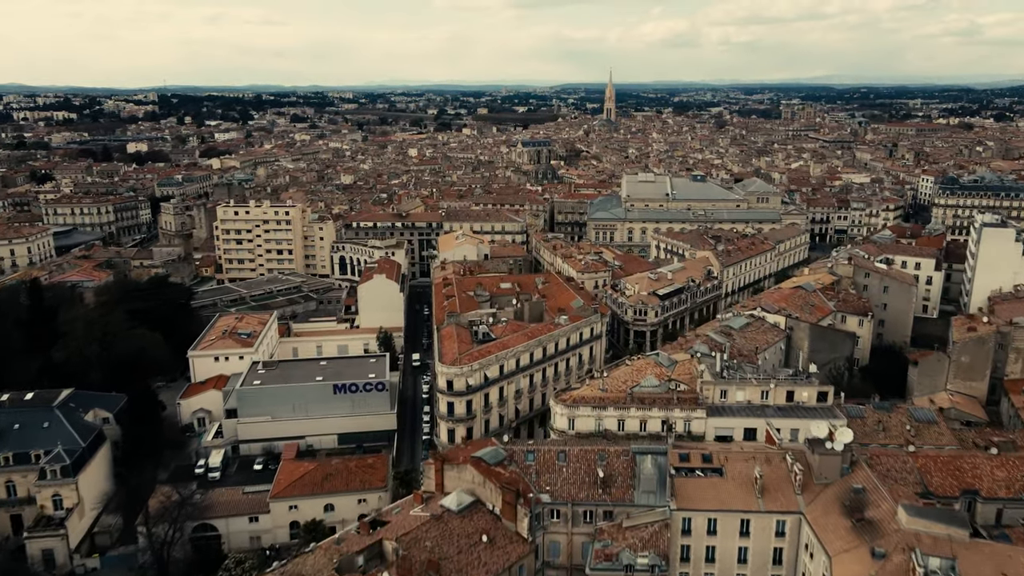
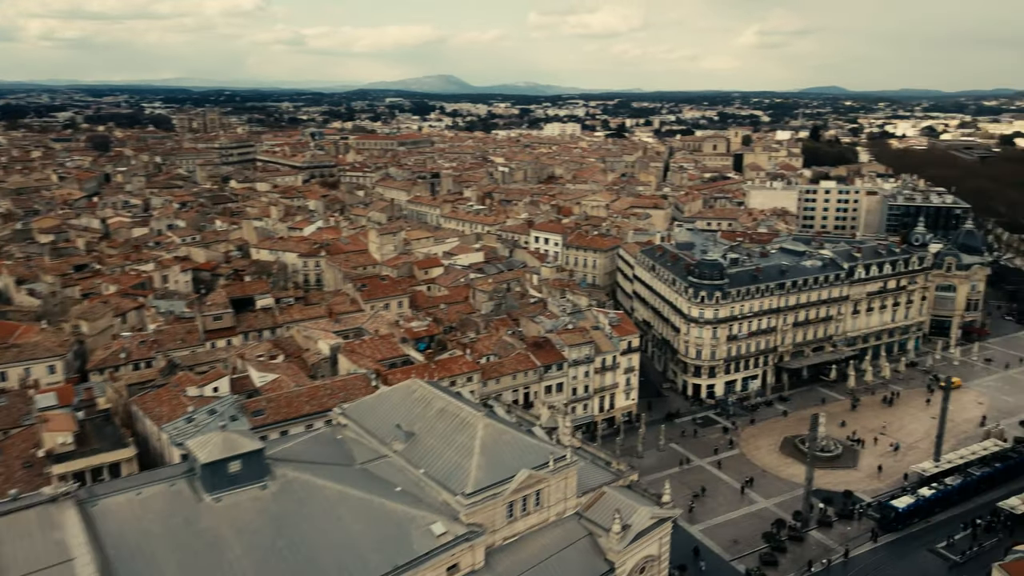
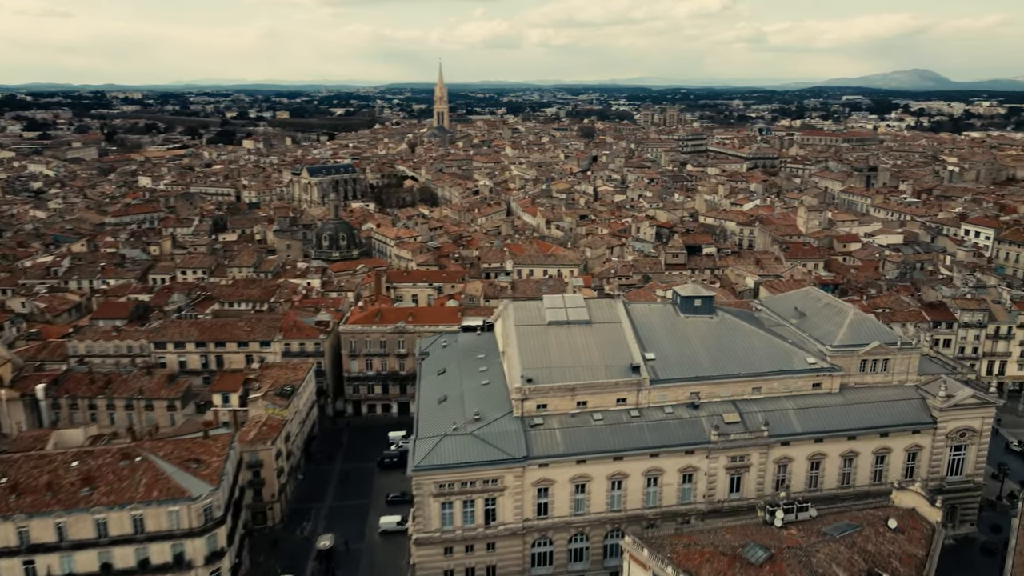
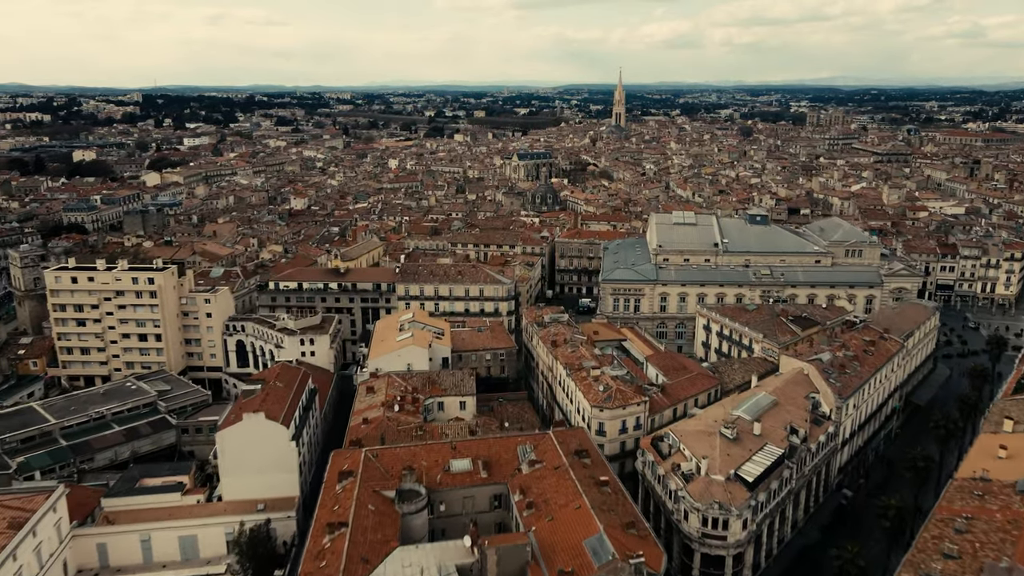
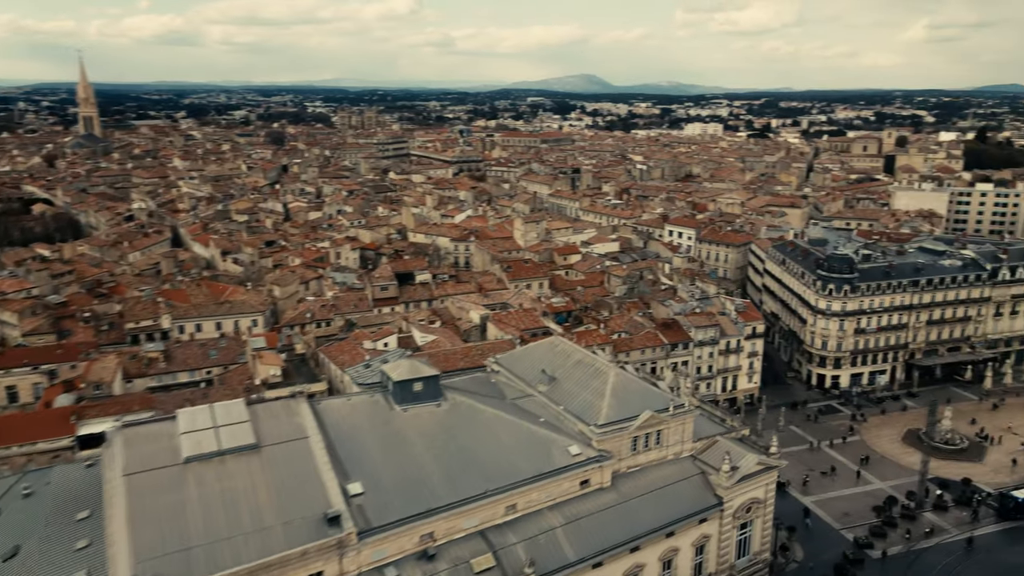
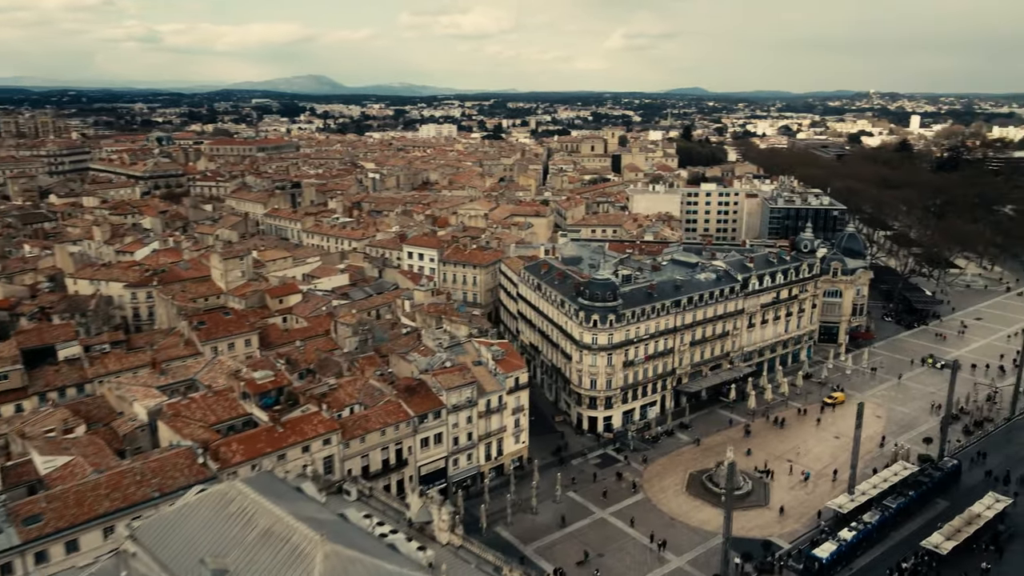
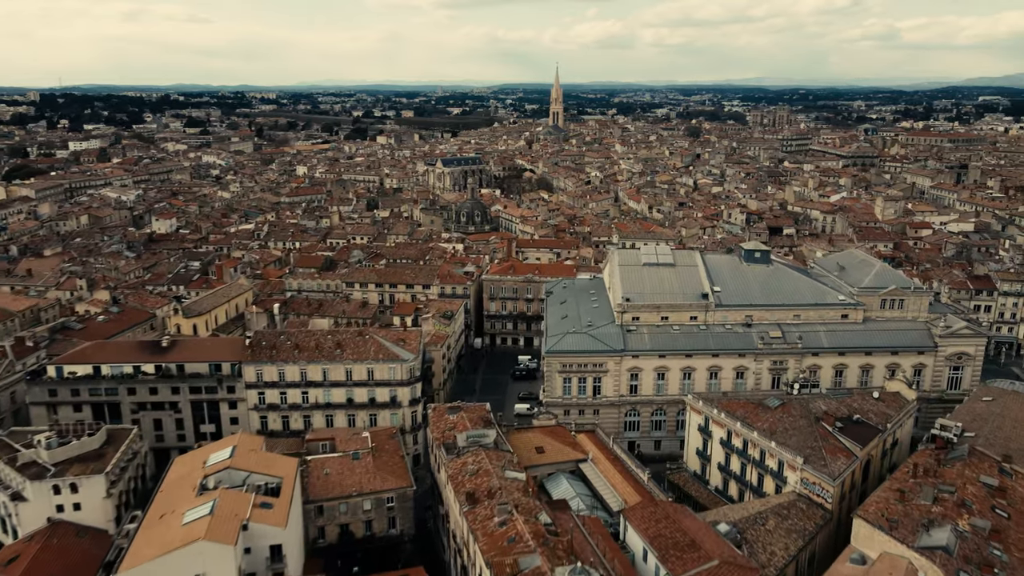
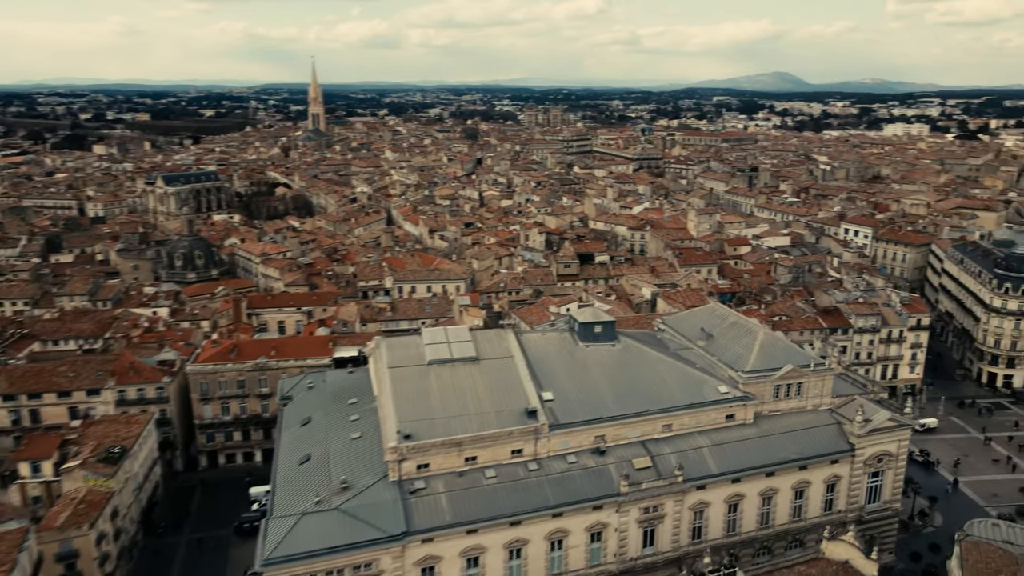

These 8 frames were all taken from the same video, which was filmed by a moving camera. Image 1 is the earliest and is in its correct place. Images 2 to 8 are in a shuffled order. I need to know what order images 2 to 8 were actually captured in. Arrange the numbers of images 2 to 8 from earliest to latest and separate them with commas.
4, 7, 3, 8, 5, 2, 6
